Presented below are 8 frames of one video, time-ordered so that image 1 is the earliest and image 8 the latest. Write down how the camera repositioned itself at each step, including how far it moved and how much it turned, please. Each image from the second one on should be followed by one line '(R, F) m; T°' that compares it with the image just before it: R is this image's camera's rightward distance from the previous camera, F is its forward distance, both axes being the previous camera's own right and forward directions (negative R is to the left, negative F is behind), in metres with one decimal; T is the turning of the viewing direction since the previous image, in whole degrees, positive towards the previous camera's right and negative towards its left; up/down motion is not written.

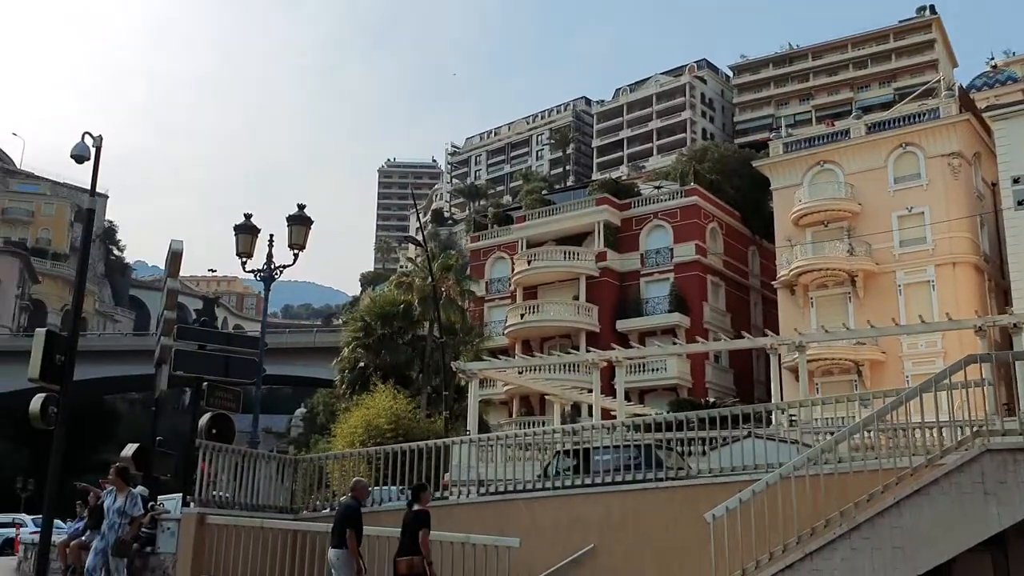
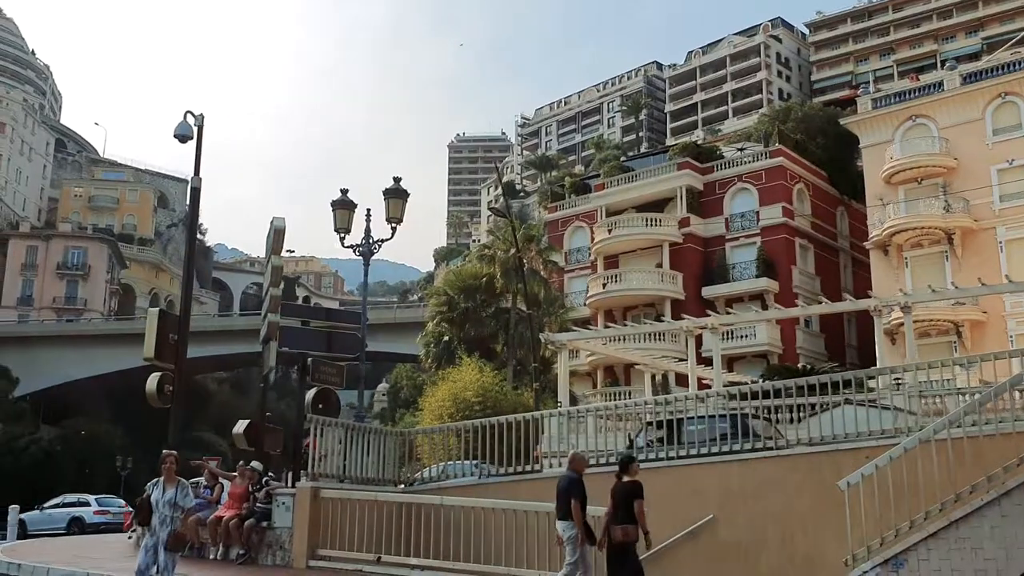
(-0.4, +0.2) m; -4°
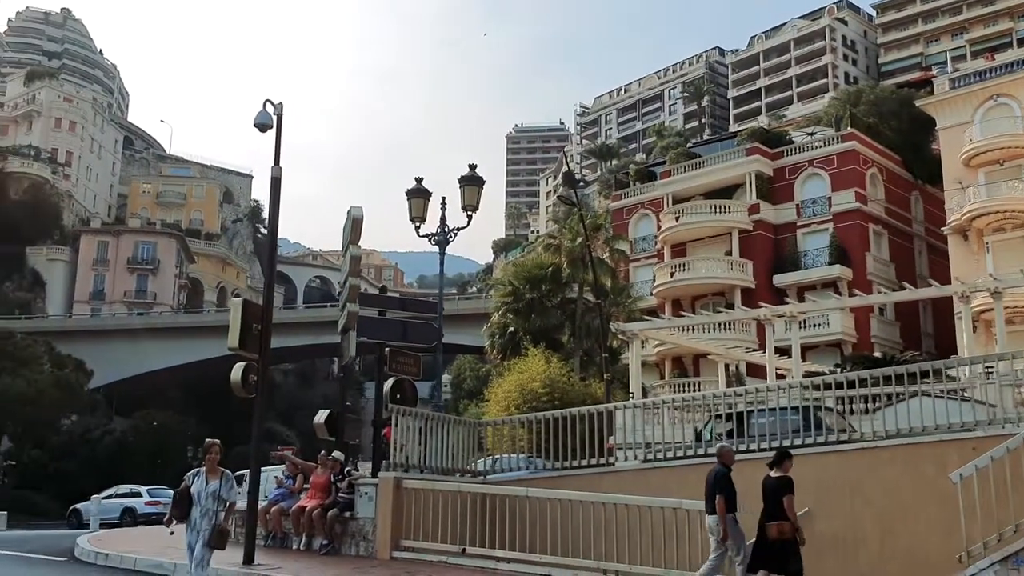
(-0.3, +0.2) m; -3°
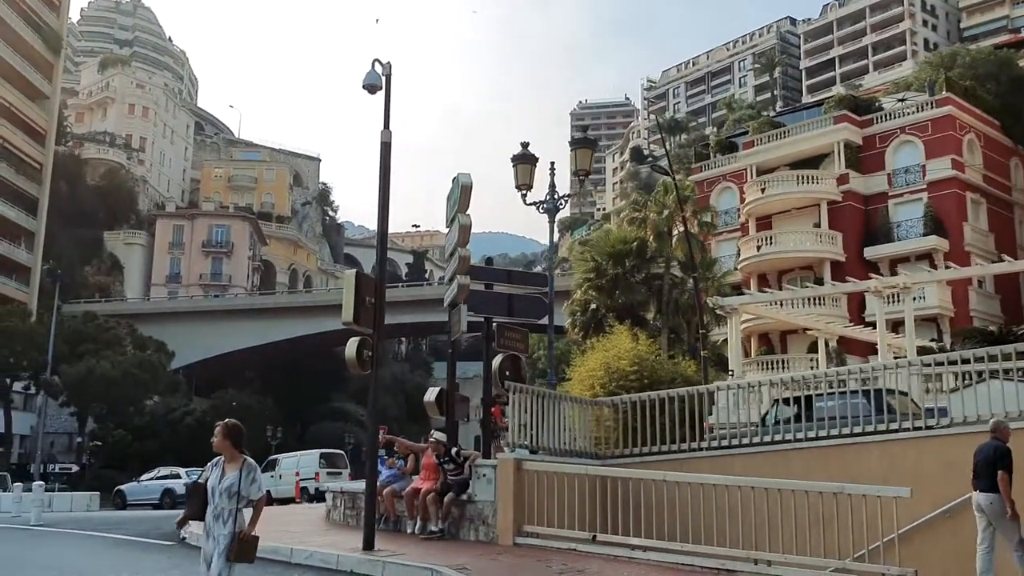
(-0.6, +0.6) m; -4°
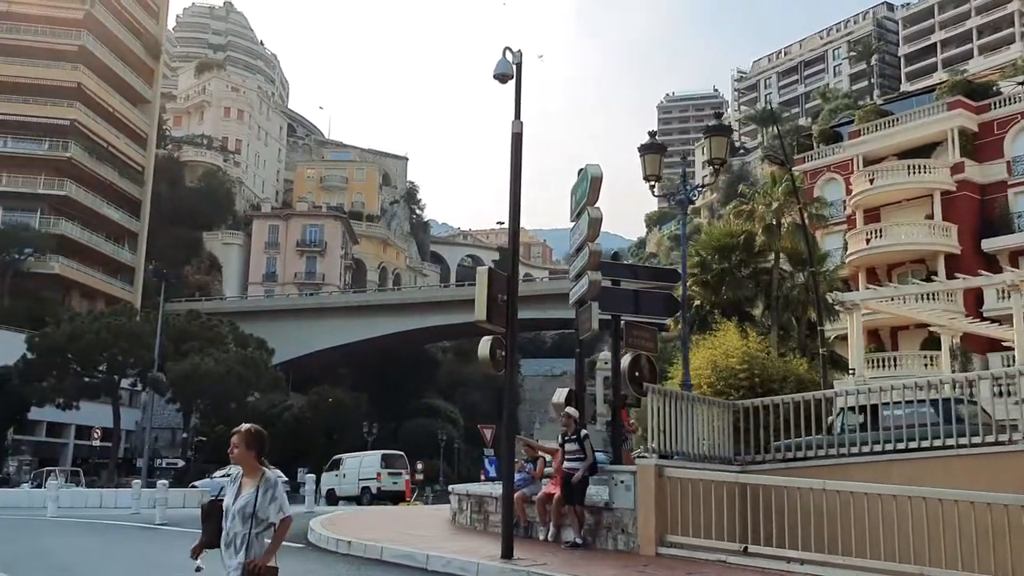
(-0.5, +0.4) m; -5°
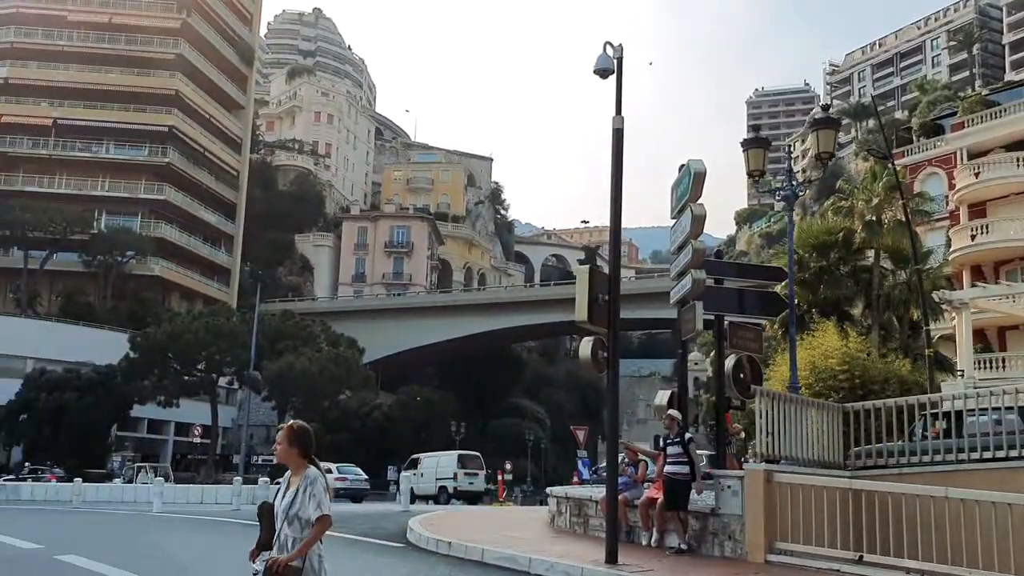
(-0.2, +0.1) m; -5°
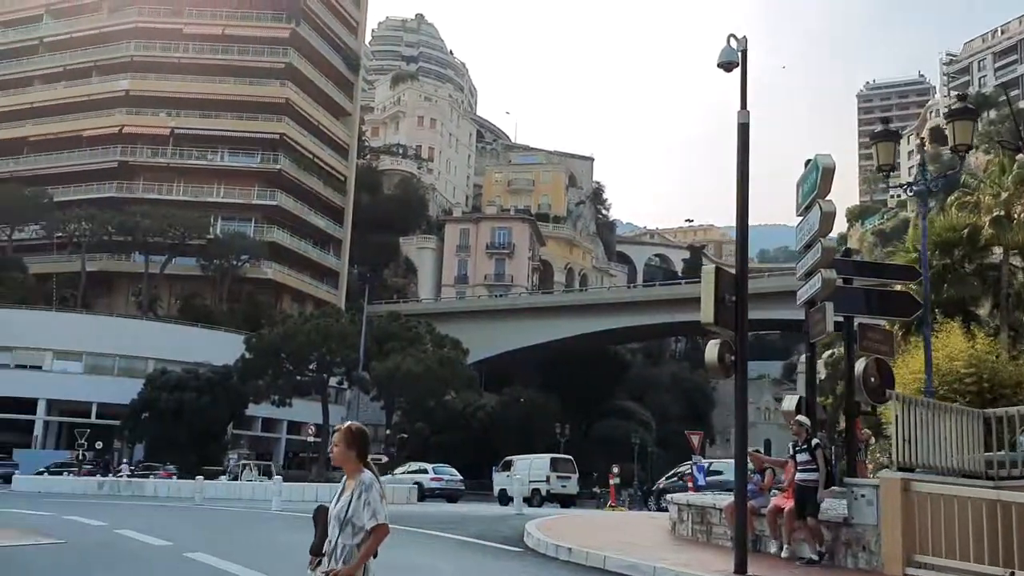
(-0.2, +0.1) m; -6°
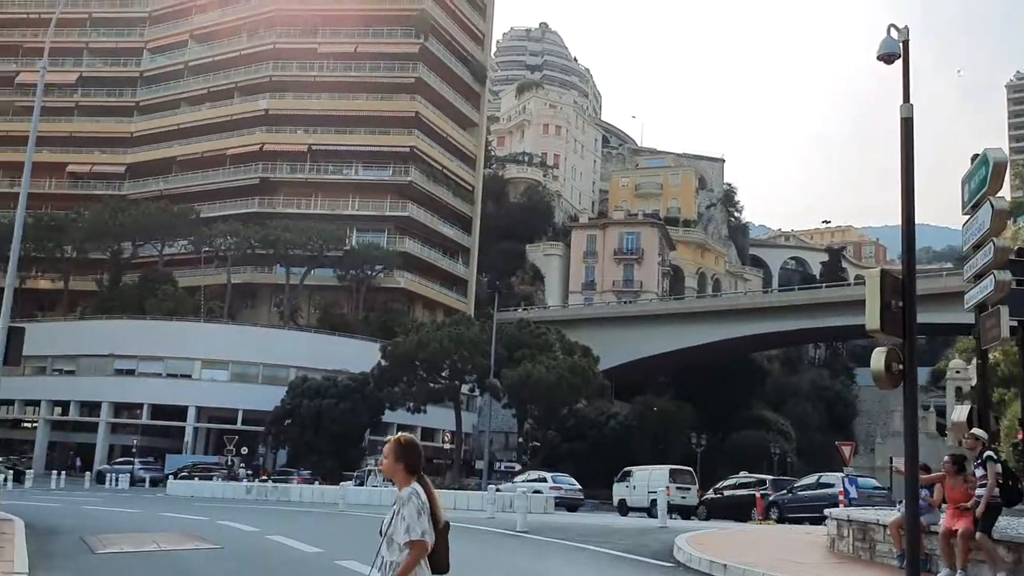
(-0.2, +0.1) m; -7°
